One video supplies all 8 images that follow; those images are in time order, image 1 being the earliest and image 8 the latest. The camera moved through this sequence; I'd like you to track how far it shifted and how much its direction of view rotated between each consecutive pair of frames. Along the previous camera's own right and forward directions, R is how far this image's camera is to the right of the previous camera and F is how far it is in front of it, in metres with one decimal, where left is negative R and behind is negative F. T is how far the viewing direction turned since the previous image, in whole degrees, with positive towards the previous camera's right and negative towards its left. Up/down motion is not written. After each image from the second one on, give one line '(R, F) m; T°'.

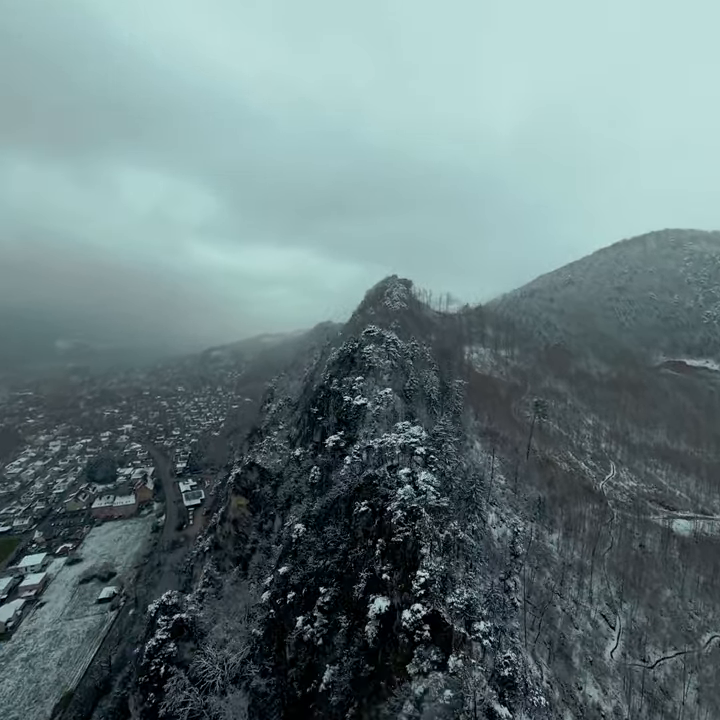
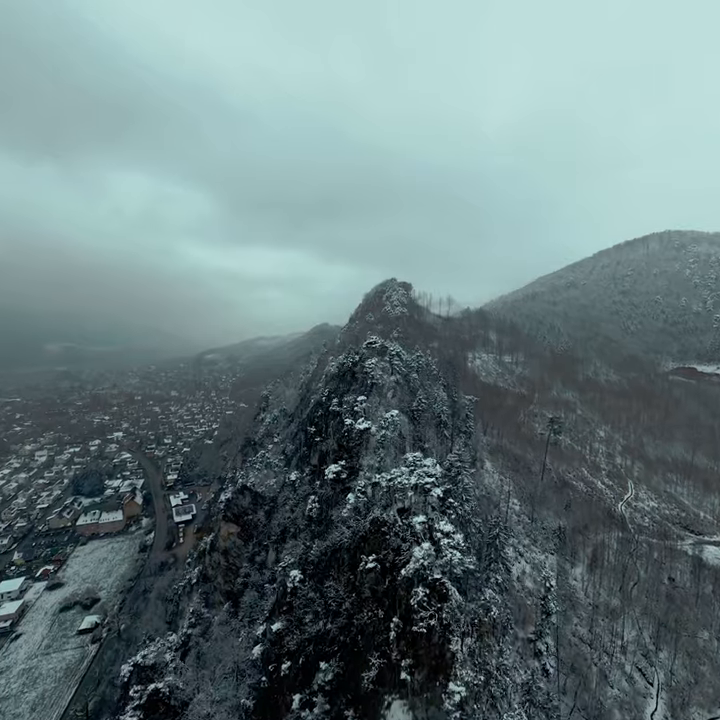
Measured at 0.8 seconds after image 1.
(-0.7, +4.6) m; +1°
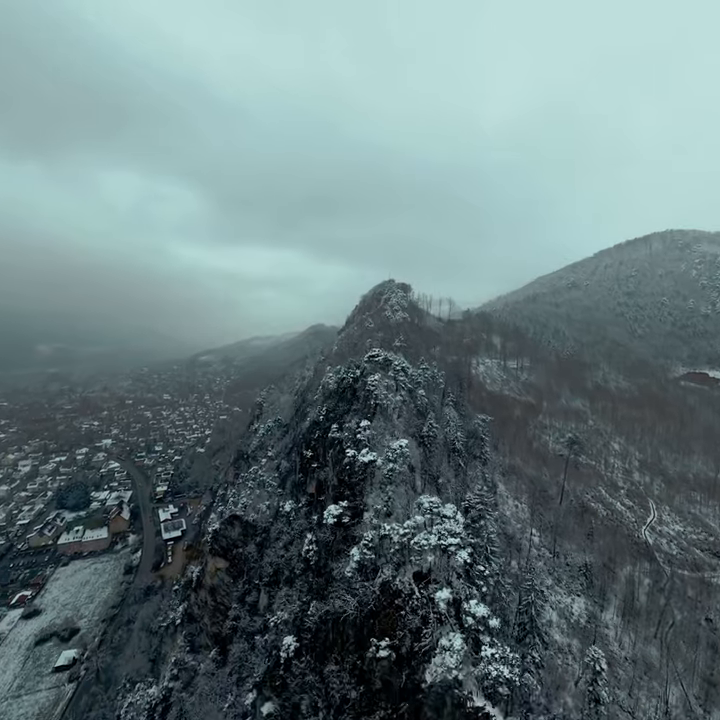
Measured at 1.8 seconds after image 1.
(-0.7, +5.0) m; +1°
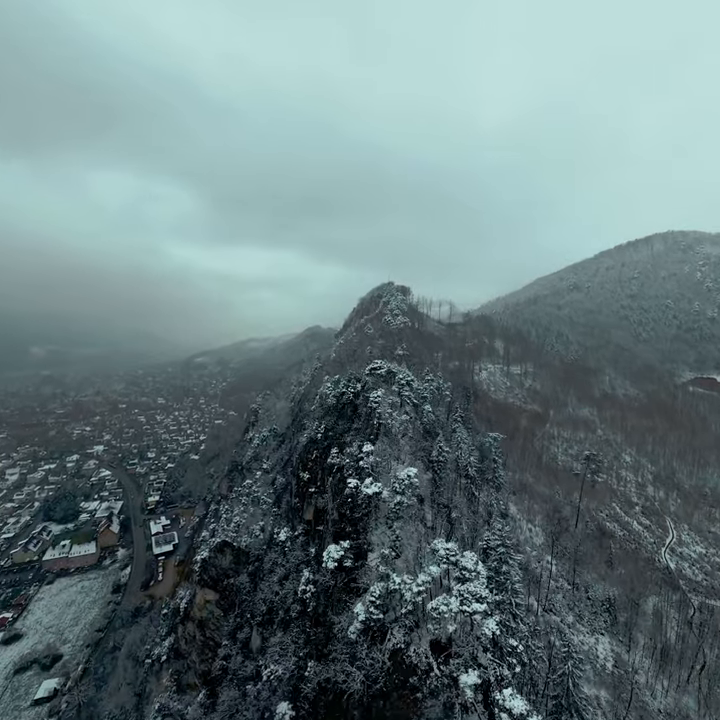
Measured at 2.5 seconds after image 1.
(-0.5, +3.6) m; 0°
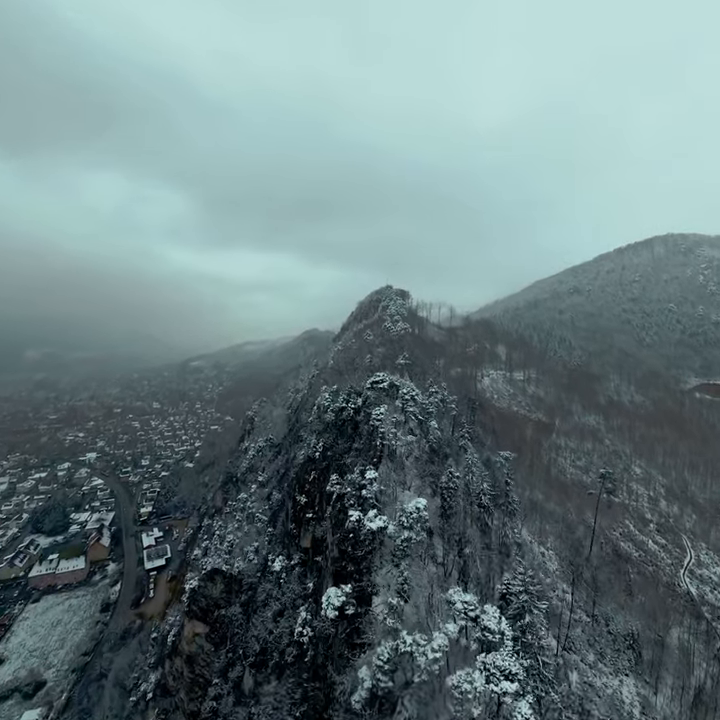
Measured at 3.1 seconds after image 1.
(-0.4, +2.8) m; 0°
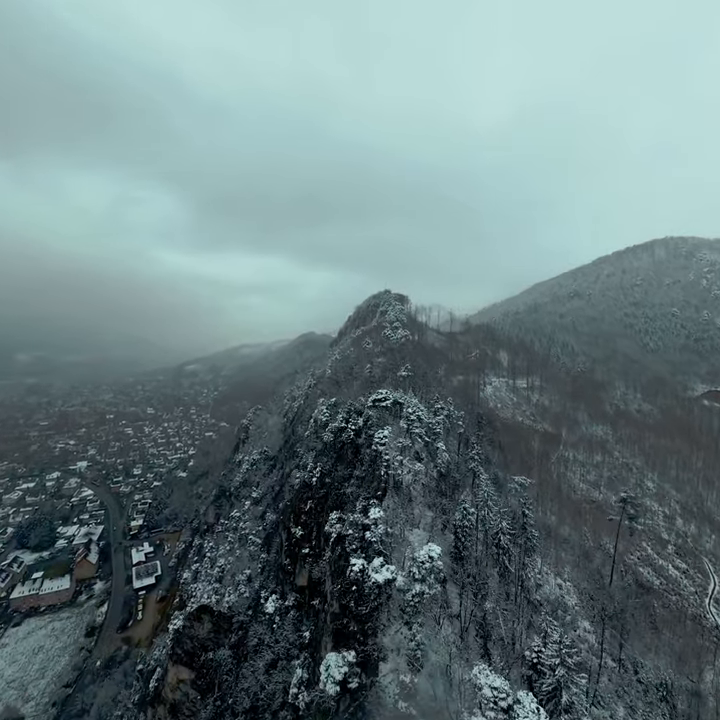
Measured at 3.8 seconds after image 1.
(-0.4, +3.4) m; 0°
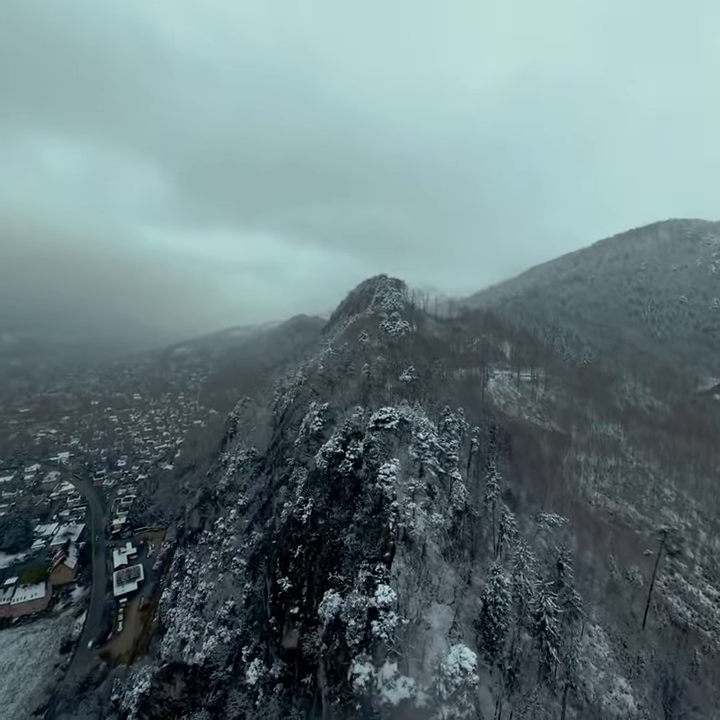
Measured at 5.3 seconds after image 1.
(-0.7, +6.7) m; +1°
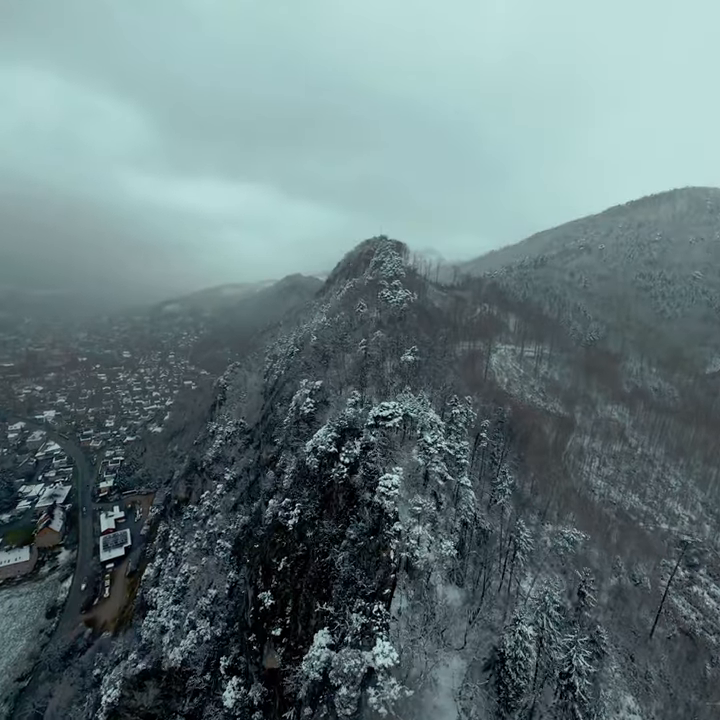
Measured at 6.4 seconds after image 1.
(-0.4, +5.0) m; +1°
